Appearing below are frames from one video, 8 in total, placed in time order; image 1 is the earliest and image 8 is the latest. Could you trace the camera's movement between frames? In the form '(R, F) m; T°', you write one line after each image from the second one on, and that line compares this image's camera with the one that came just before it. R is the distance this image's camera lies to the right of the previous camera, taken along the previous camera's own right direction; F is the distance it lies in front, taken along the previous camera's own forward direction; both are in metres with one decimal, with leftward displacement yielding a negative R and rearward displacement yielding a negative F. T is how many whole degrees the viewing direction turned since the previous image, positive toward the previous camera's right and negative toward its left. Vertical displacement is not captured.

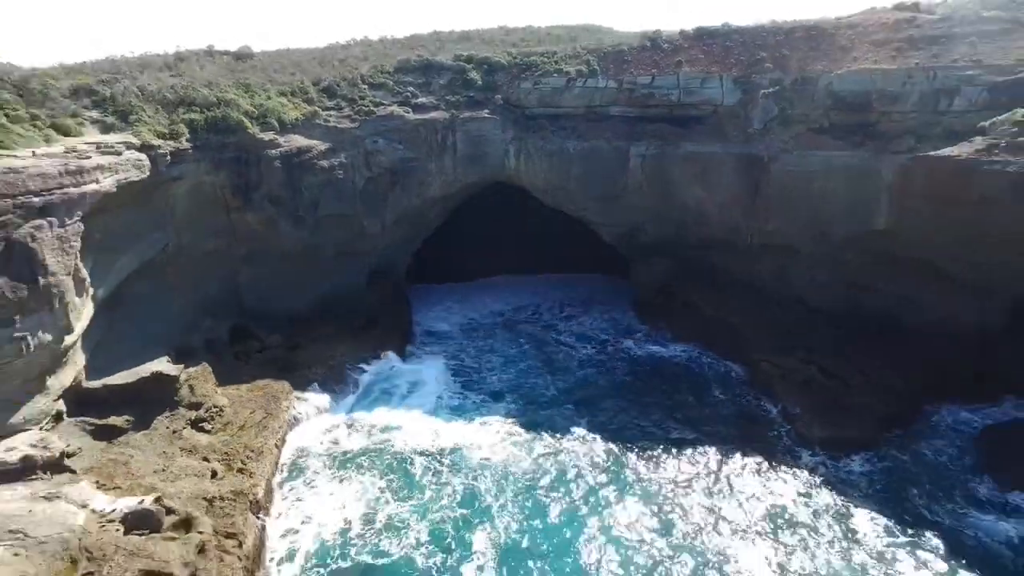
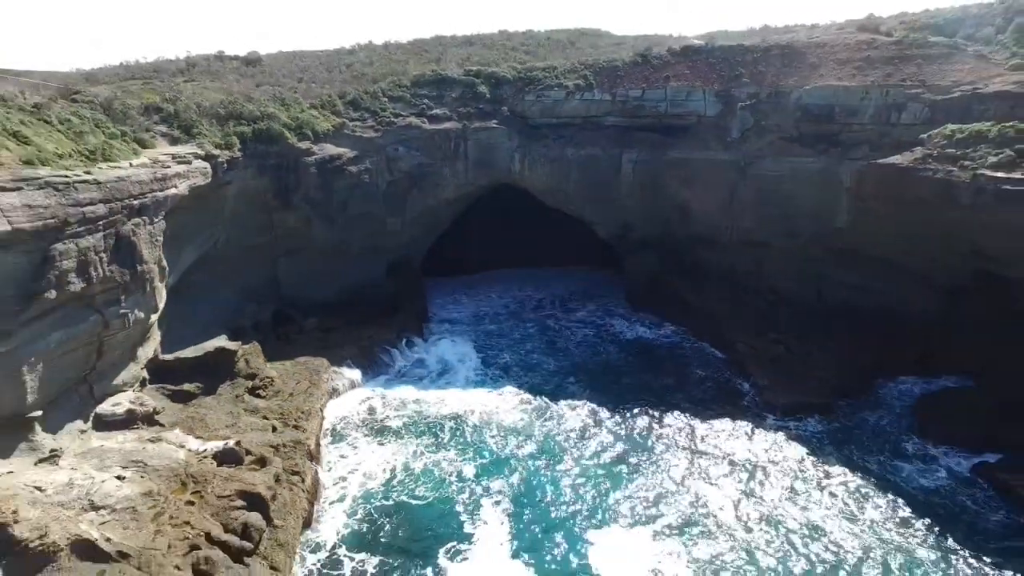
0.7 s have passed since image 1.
(-0.3, -2.6) m; 0°
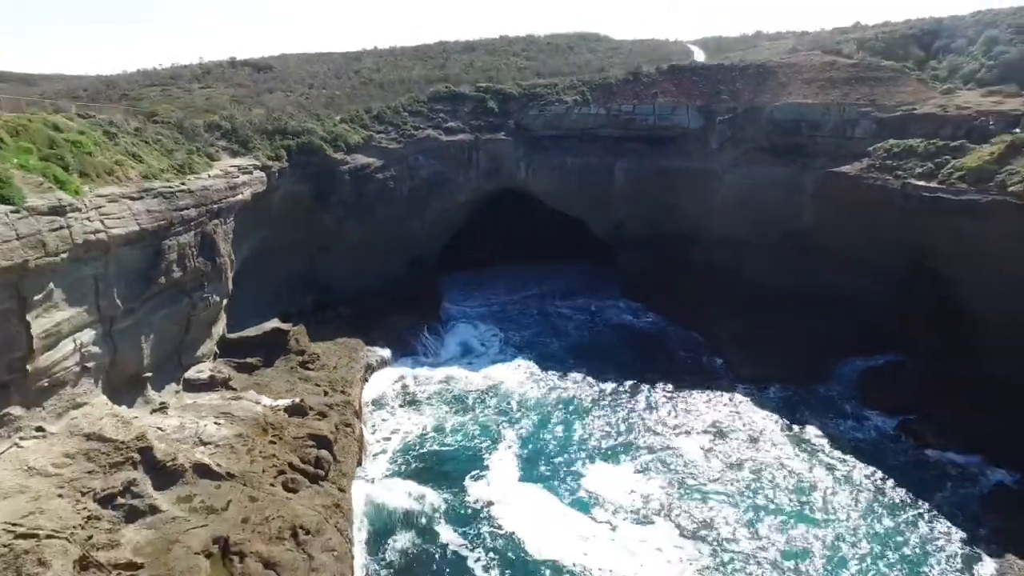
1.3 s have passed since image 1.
(-0.3, -3.1) m; 0°
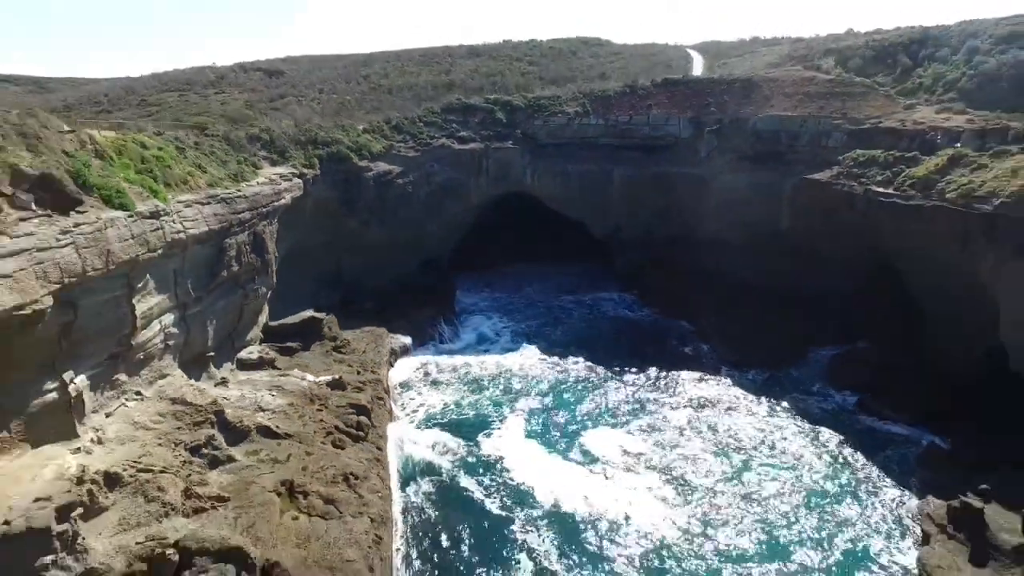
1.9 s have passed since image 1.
(-0.2, -2.5) m; 0°
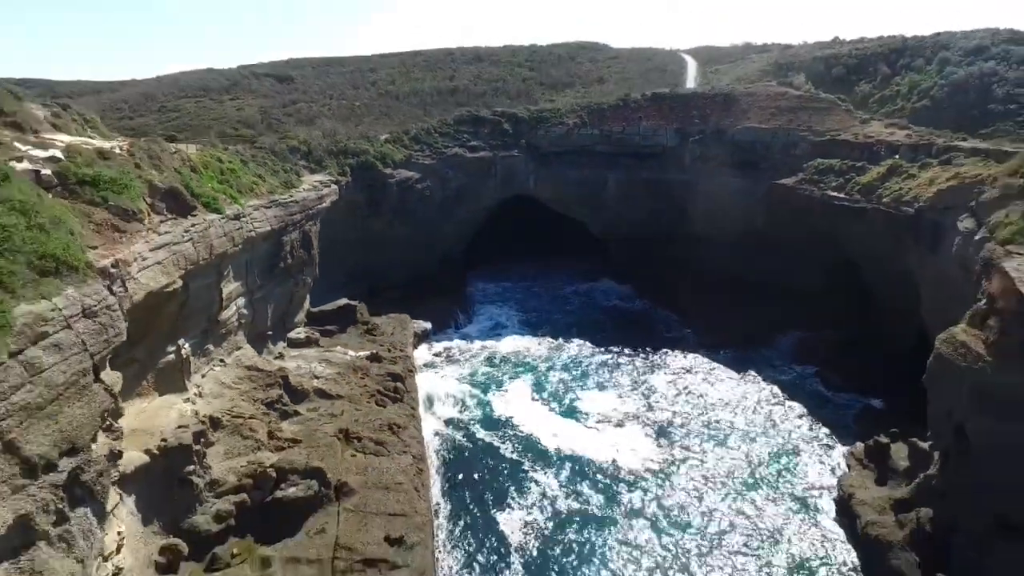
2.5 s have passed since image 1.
(-0.3, -3.4) m; 0°
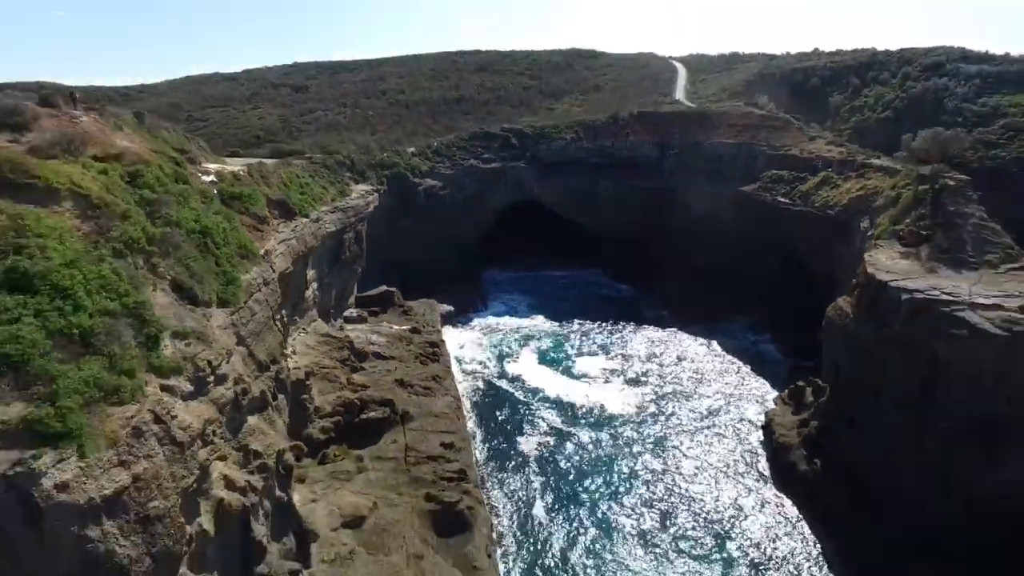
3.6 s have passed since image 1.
(-0.5, -5.5) m; 0°
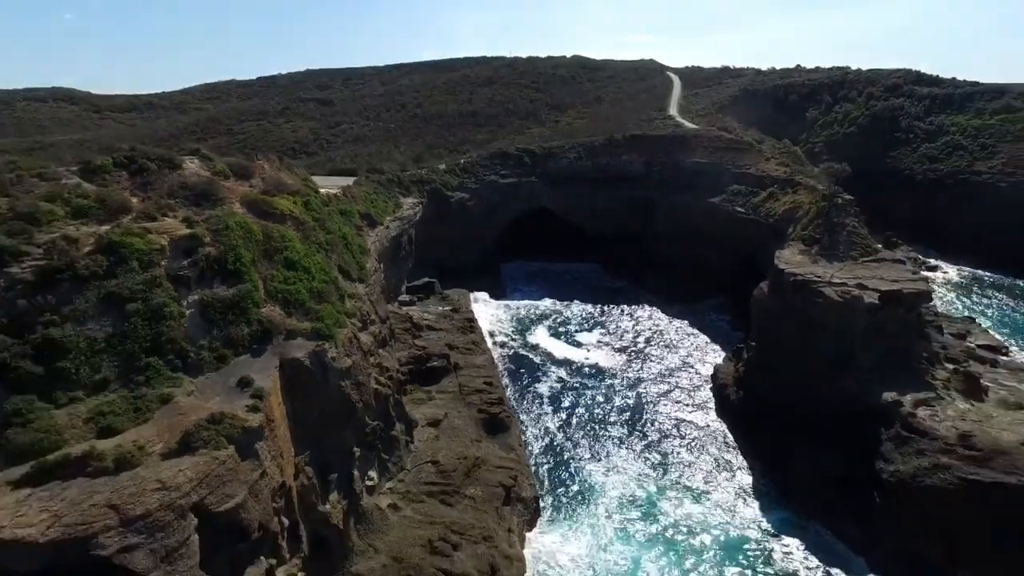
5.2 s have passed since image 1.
(-0.7, -7.9) m; 0°
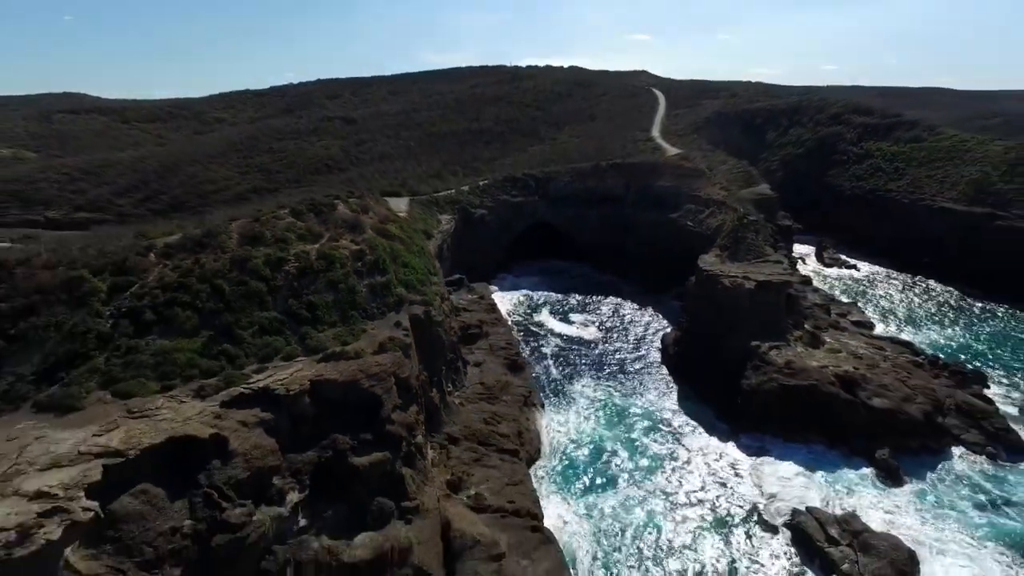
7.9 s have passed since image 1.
(-0.9, -12.4) m; 0°
